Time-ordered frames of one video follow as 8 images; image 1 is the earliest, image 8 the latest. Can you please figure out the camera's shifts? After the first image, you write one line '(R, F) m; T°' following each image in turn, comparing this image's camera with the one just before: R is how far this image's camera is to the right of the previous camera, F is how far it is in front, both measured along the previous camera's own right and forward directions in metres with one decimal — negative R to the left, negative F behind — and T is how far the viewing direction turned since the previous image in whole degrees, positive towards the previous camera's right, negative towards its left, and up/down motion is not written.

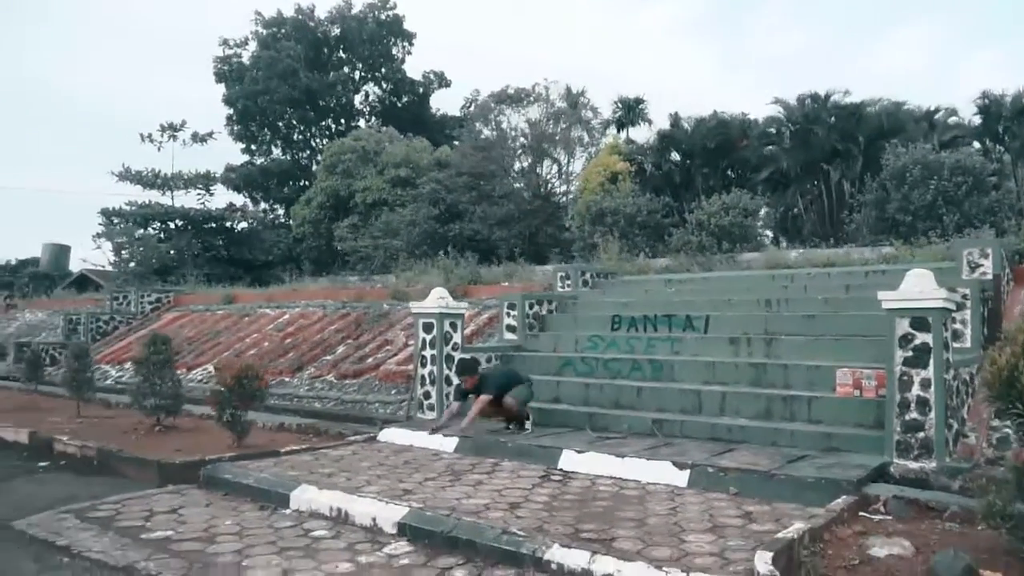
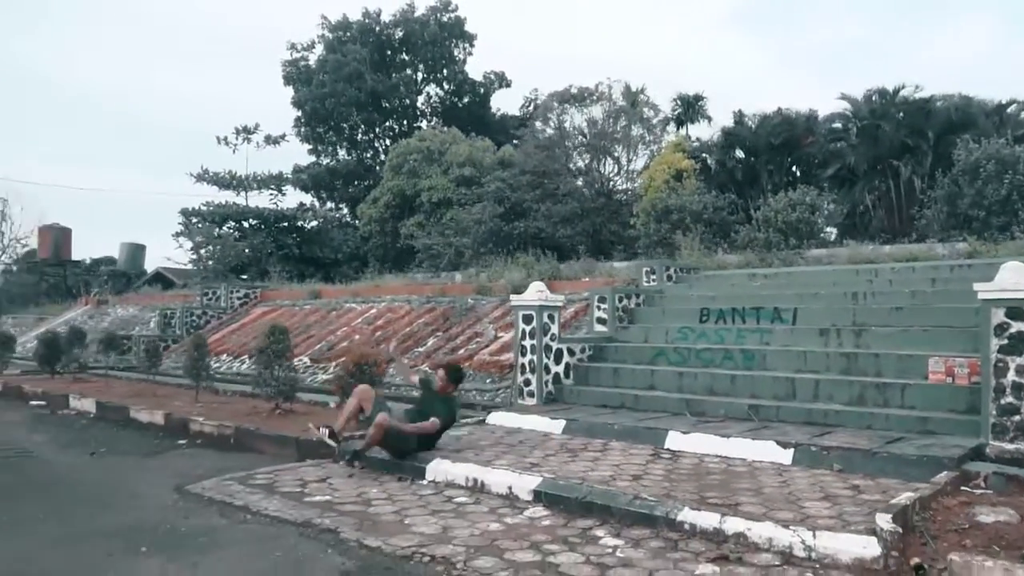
(-0.5, -0.6) m; -3°
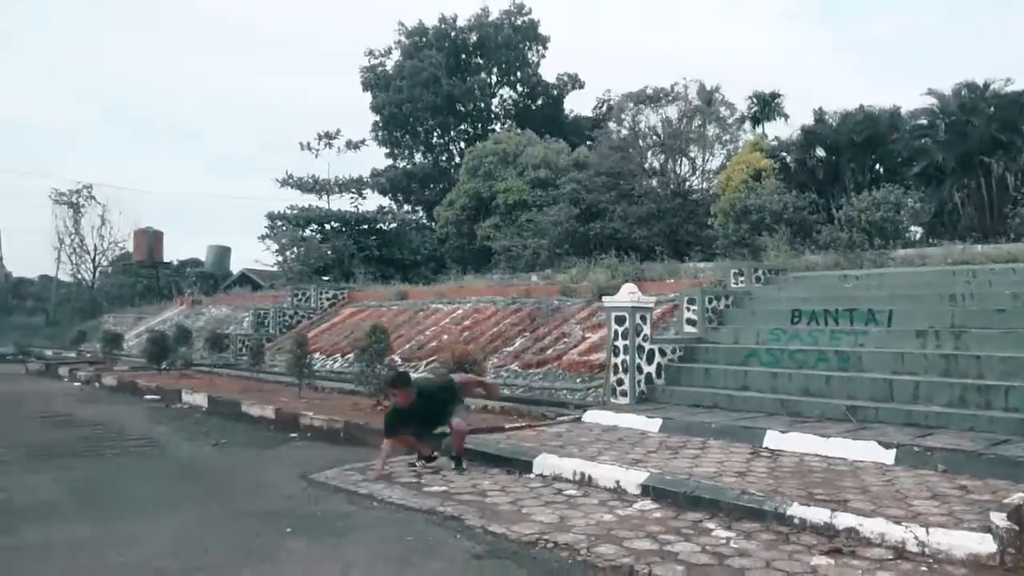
(-0.3, -0.3) m; -5°
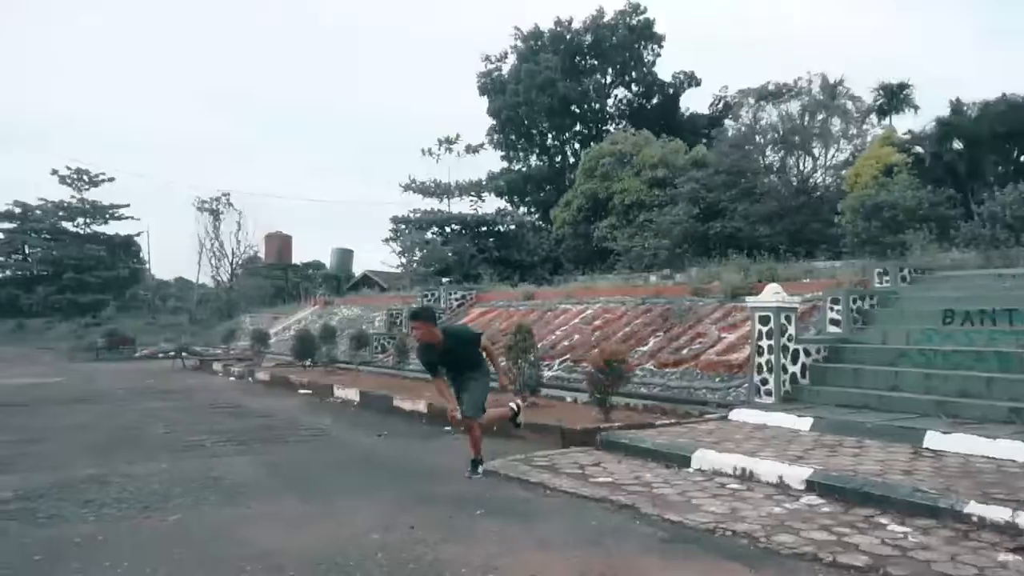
(-0.4, -0.4) m; -7°
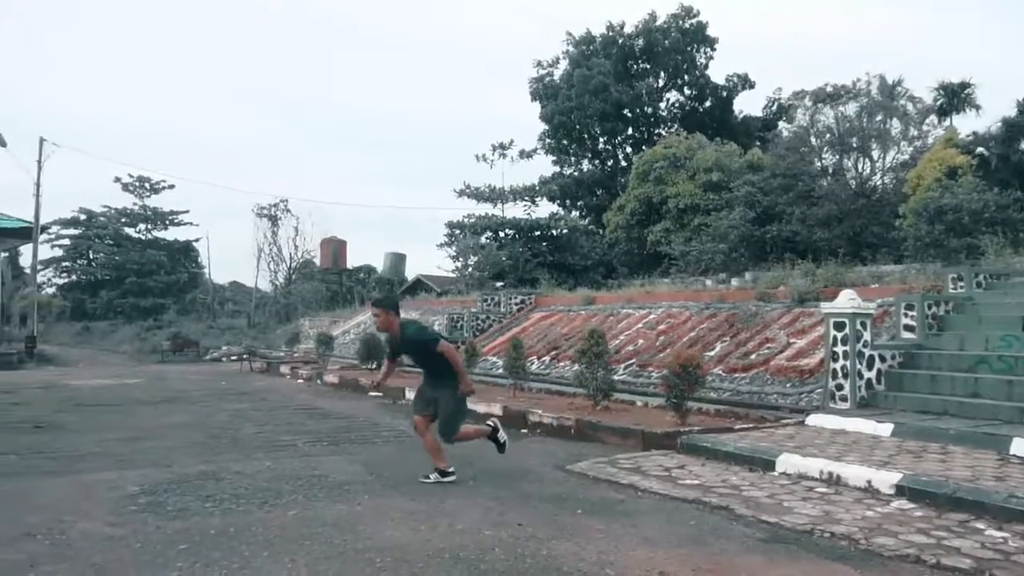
(-0.4, -0.2) m; -3°
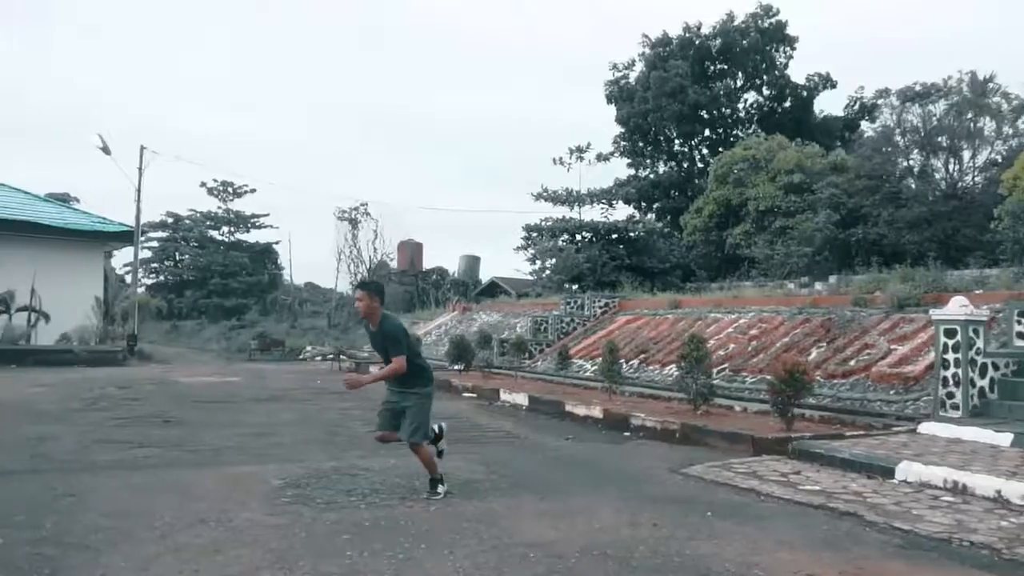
(-0.4, -0.2) m; -5°
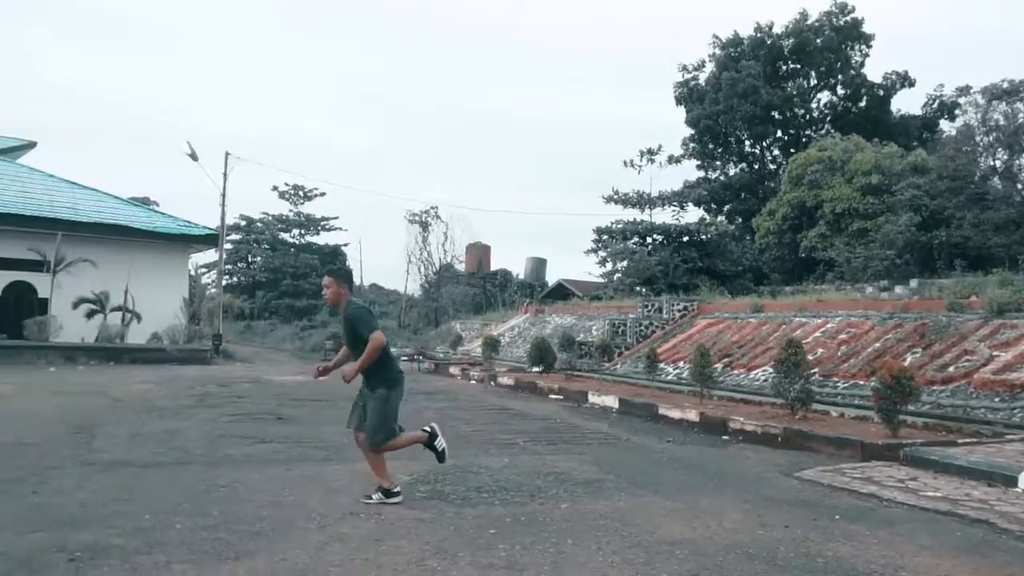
(-0.5, -0.2) m; -4°
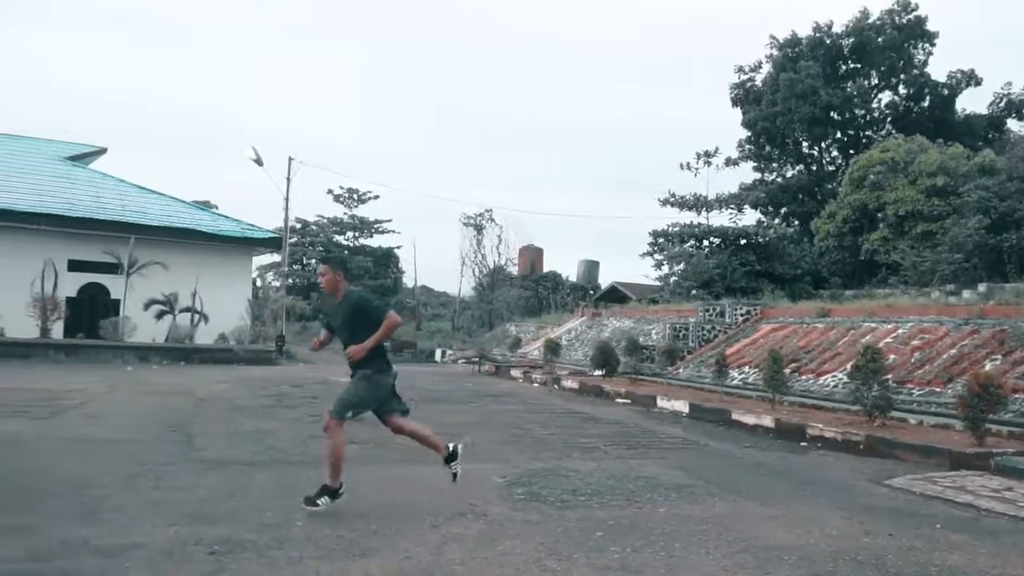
(-0.4, -0.2) m; -3°
